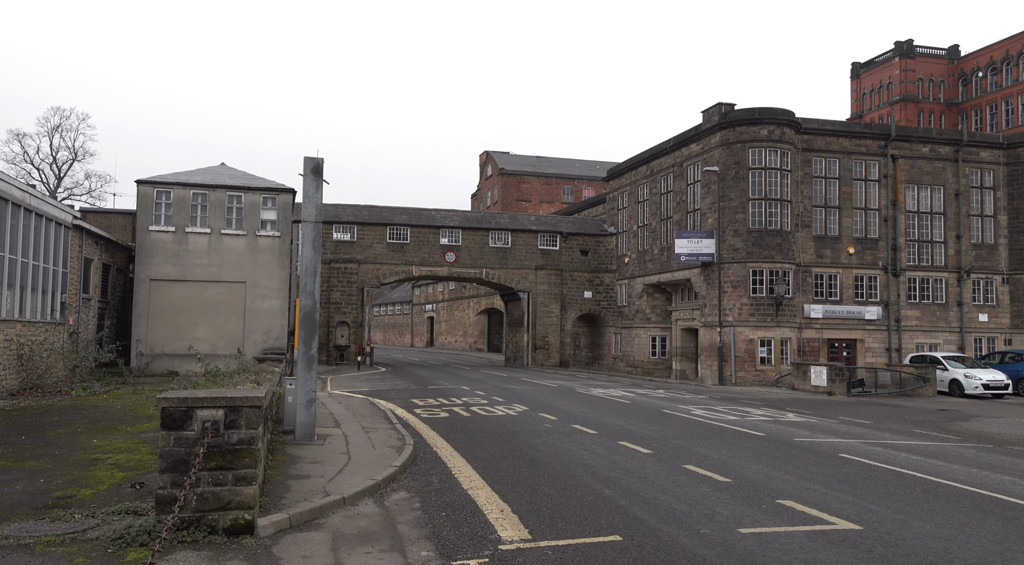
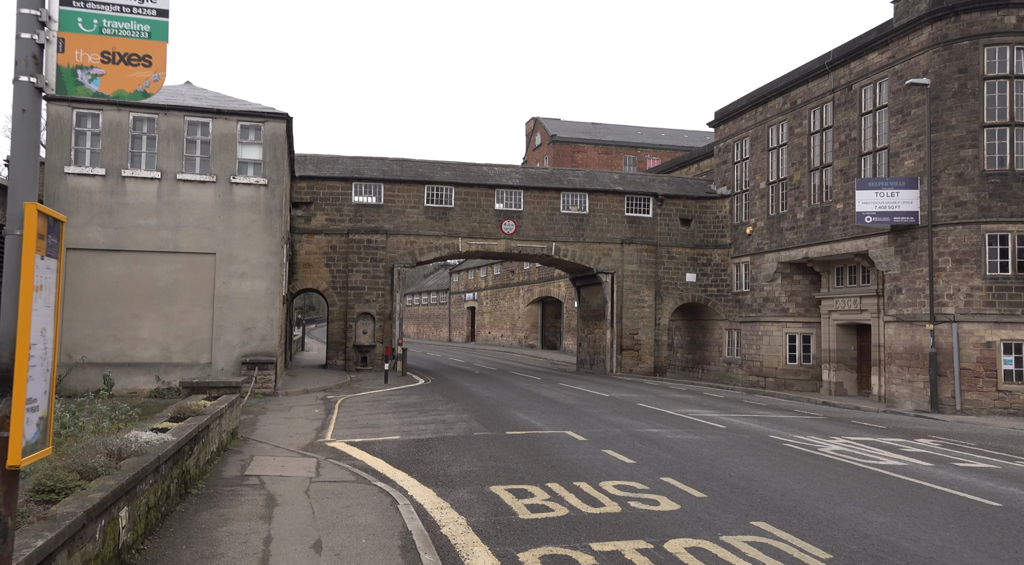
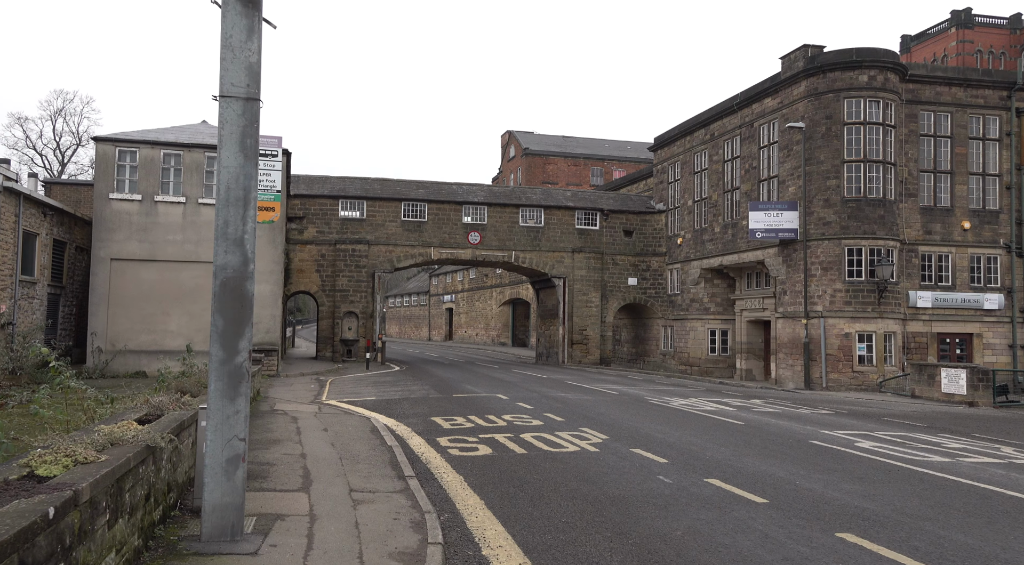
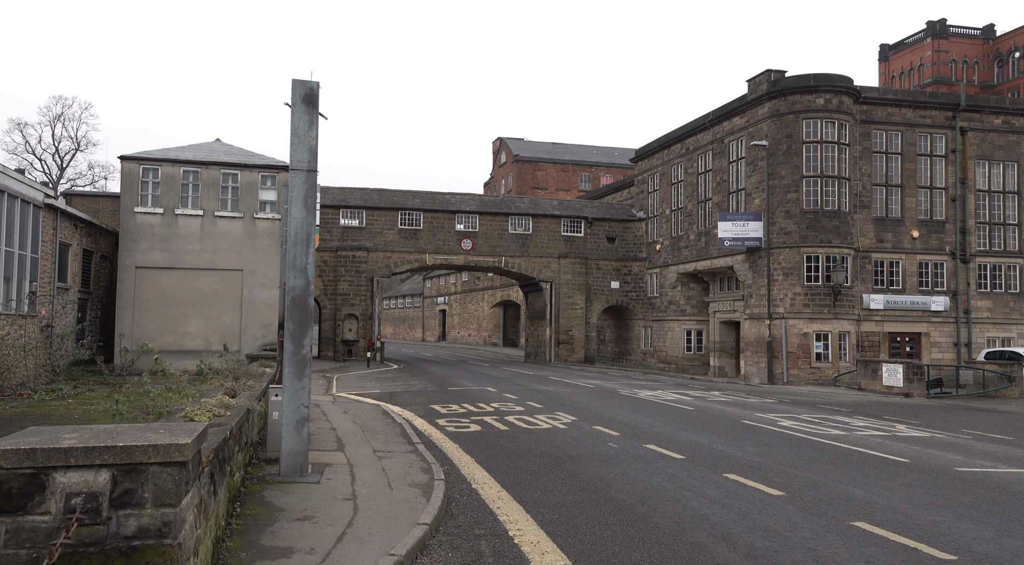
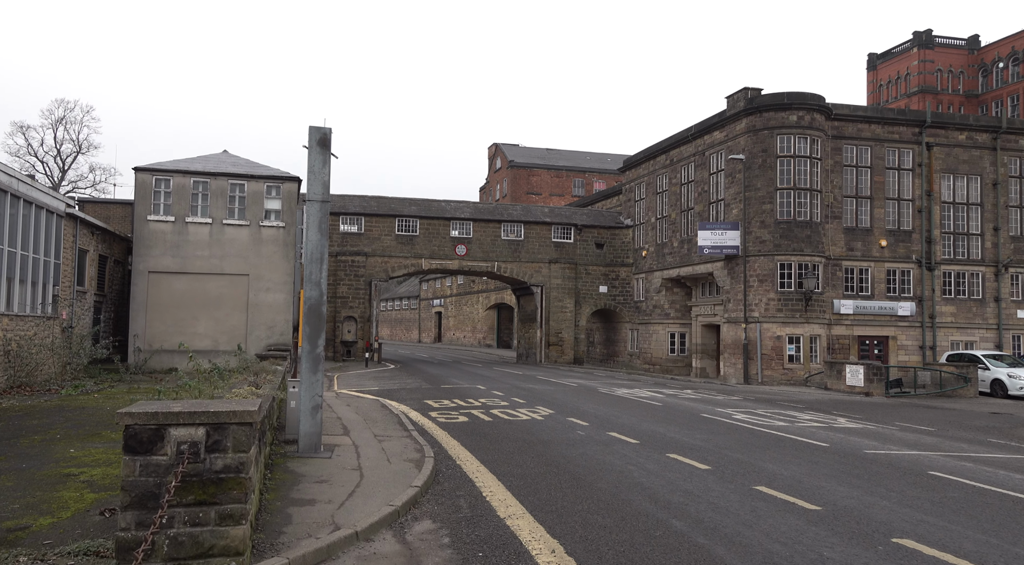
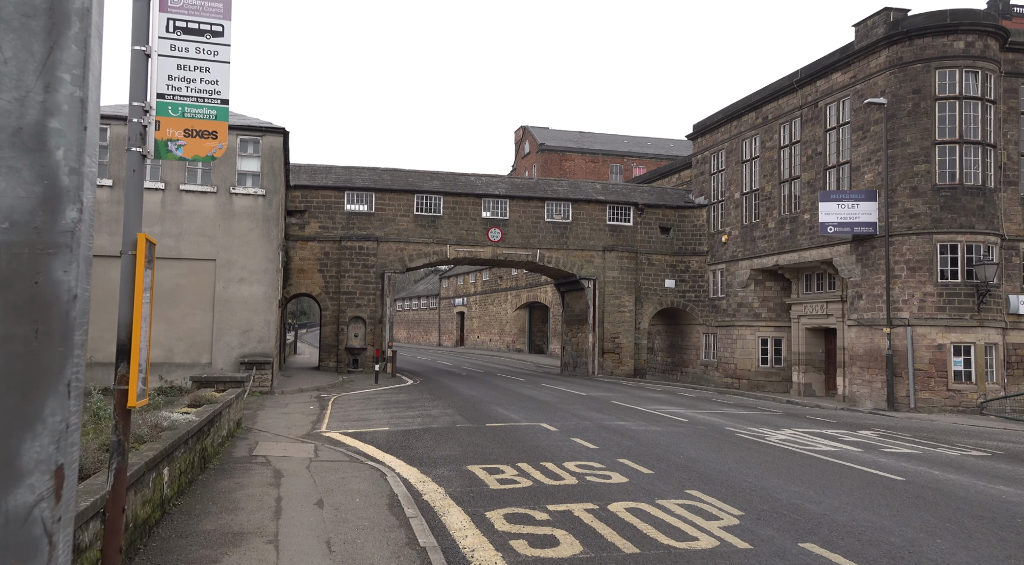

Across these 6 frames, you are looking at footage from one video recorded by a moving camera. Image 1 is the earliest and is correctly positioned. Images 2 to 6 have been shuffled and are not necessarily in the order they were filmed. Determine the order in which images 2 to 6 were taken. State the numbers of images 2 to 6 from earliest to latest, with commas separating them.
5, 4, 3, 6, 2
